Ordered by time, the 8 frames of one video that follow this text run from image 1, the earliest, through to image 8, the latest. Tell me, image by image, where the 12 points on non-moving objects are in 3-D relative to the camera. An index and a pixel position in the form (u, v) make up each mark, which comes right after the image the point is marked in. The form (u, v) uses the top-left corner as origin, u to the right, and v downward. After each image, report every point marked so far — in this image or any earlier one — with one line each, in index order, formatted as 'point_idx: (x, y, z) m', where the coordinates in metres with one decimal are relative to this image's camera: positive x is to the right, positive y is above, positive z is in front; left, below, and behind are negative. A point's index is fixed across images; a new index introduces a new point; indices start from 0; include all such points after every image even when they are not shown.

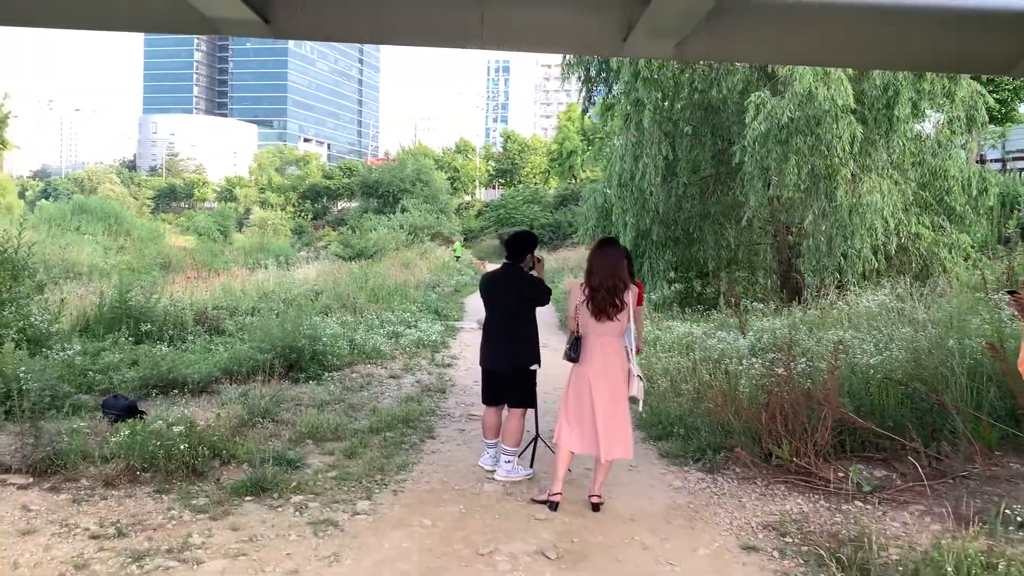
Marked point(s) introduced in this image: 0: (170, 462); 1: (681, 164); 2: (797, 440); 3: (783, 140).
0: (-1.9, -1.0, +5.1) m
1: (+2.3, +1.7, +12.3) m
2: (+1.7, -0.9, +5.6) m
3: (+3.1, +1.7, +10.2) m
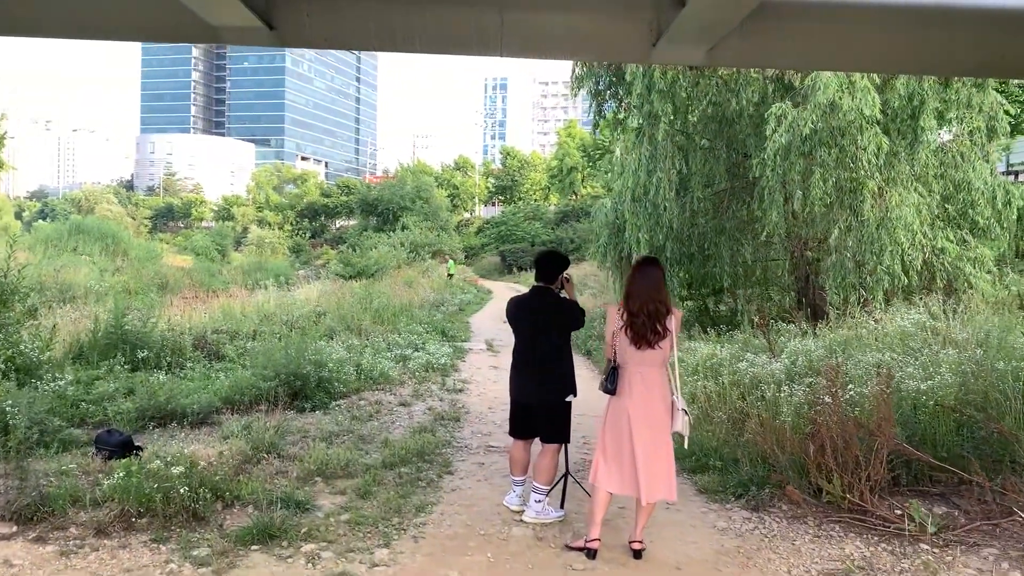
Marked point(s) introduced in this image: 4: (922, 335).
0: (-1.8, -1.1, +4.7) m
1: (+2.4, +1.4, +11.9) m
2: (+1.9, -1.0, +5.1) m
3: (+3.2, +1.5, +9.8) m
4: (+3.6, -0.4, +8.0) m
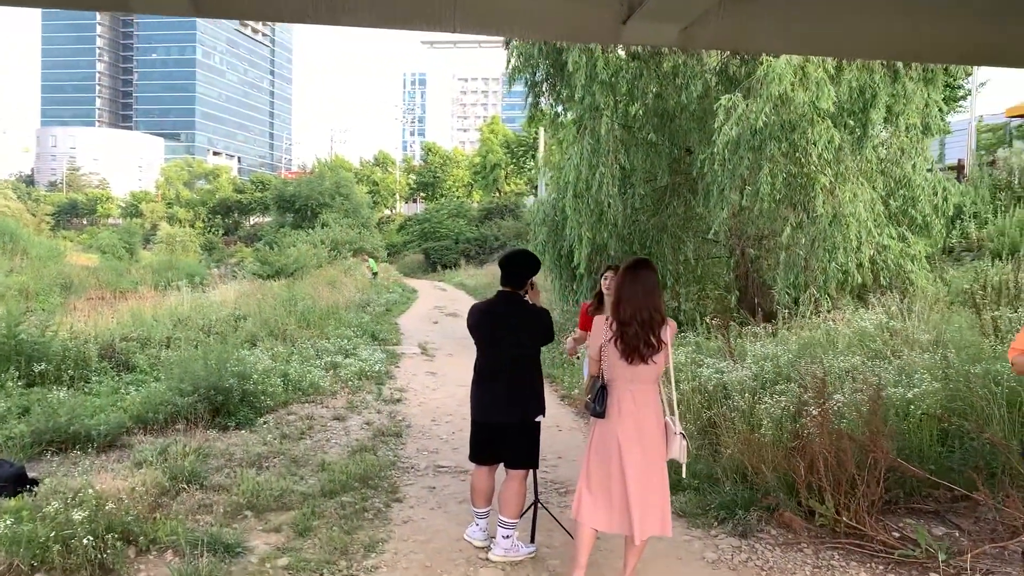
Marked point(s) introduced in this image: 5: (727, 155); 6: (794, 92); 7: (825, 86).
0: (-1.9, -1.2, +3.9) m
1: (+1.6, +1.5, +11.5) m
2: (+1.7, -1.1, +4.7) m
3: (+2.6, +1.5, +9.5) m
4: (+3.2, -0.4, +7.7) m
5: (+2.3, +1.4, +9.6) m
6: (+2.8, +2.0, +9.1) m
7: (+3.2, +2.0, +9.1) m
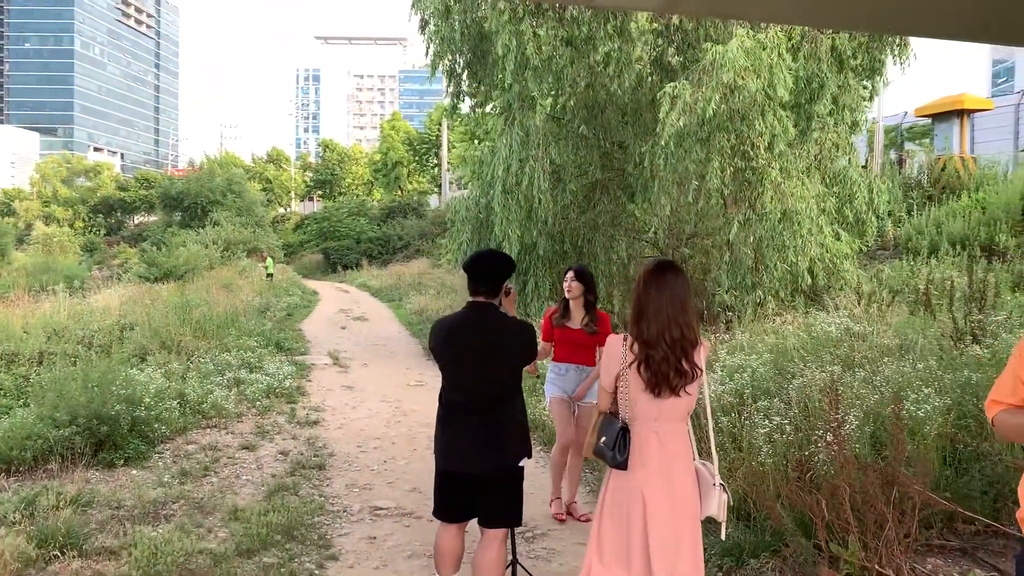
0: (-1.9, -1.2, +2.8) m
1: (+0.7, +1.4, +10.7) m
2: (+1.6, -1.1, +4.0) m
3: (+1.9, +1.5, +8.8) m
4: (+2.7, -0.4, +7.1) m
5: (+1.6, +1.4, +8.9) m
6: (+2.2, +1.9, +8.5) m
7: (+2.5, +2.0, +8.6) m
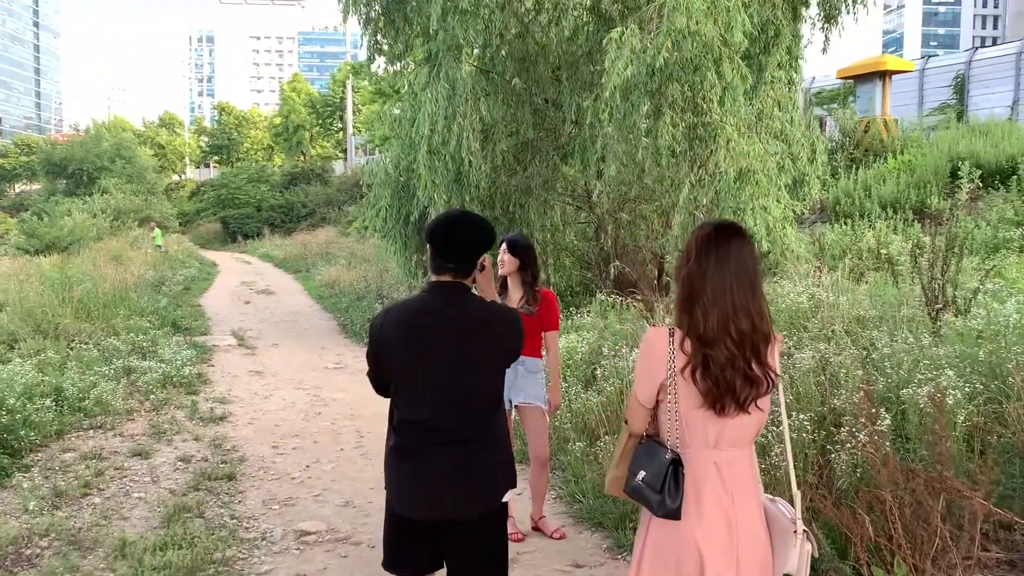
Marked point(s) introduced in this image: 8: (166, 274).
0: (-1.9, -1.2, +1.7) m
1: (-0.1, +1.8, +9.8) m
2: (+1.5, -1.0, +3.3) m
3: (+1.2, +1.7, +8.0) m
4: (+2.2, -0.2, +6.5) m
5: (+1.0, +1.7, +8.1) m
6: (+1.6, +2.2, +7.7) m
7: (+1.9, +2.3, +7.8) m
8: (-7.1, +0.3, +18.7) m
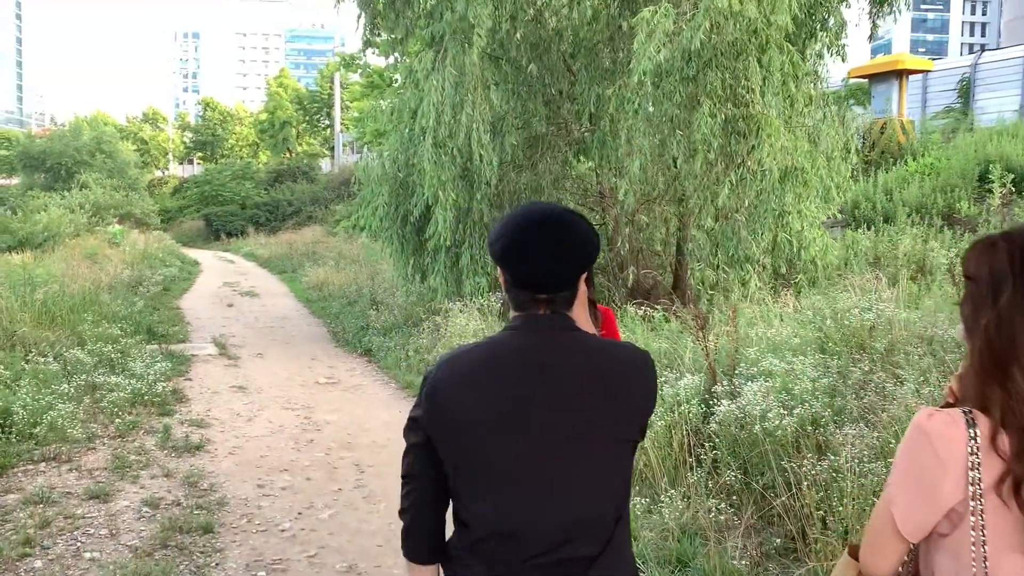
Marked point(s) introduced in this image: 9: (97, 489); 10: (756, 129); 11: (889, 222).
0: (-1.7, -1.2, +0.8) m
1: (0.0, +1.7, +8.9) m
2: (+1.7, -1.1, +2.4) m
3: (+1.4, +1.7, +7.2) m
4: (+2.4, -0.3, +5.7) m
5: (+1.1, +1.6, +7.2) m
6: (+1.7, +2.1, +6.8) m
7: (+2.1, +2.2, +7.0) m
8: (-7.2, +0.3, +17.7) m
9: (-2.1, -1.0, +4.6) m
10: (+1.9, +1.3, +7.4) m
11: (+5.4, +1.0, +13.0) m
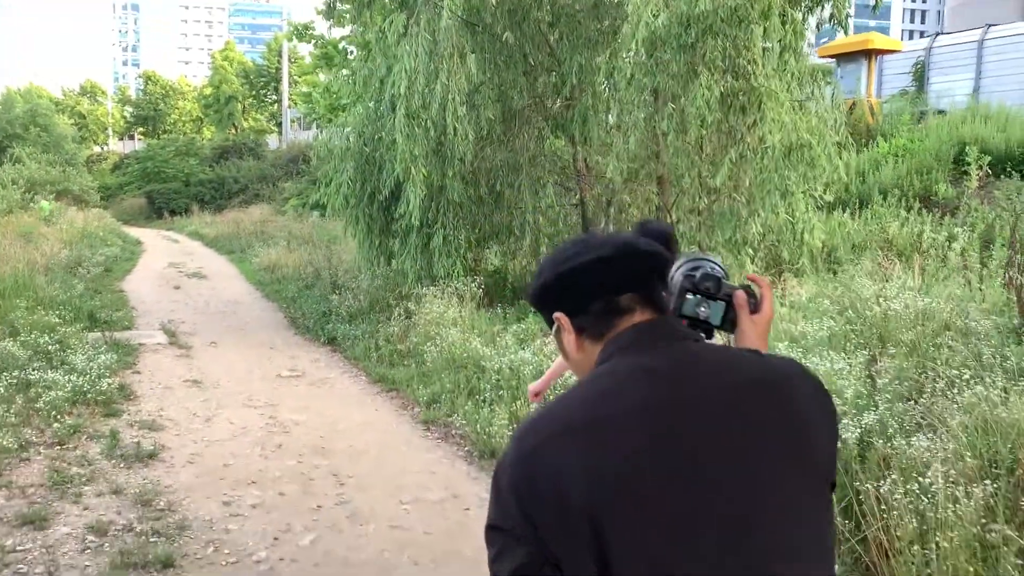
0: (-1.4, -1.3, +0.2) m
1: (-0.2, +1.8, +8.3) m
2: (+1.8, -1.1, +1.9) m
3: (+1.3, +1.8, +6.6) m
4: (+2.4, -0.2, +5.2) m
5: (+1.0, +1.7, +6.7) m
6: (+1.6, +2.2, +6.3) m
7: (+2.0, +2.3, +6.4) m
8: (-7.9, +0.6, +16.7) m
9: (-2.1, -1.0, +3.9) m
10: (+1.8, +1.4, +6.9) m
11: (+5.0, +1.2, +12.7) m
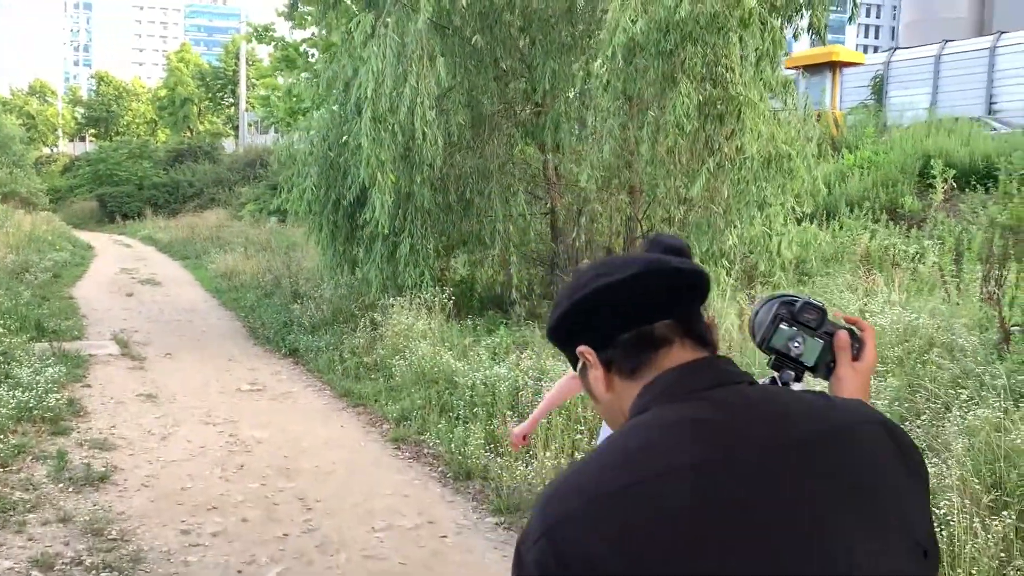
0: (-1.3, -1.3, -0.1) m
1: (-0.5, +1.7, +8.1) m
2: (+1.9, -1.1, +1.8) m
3: (+1.1, +1.7, +6.5) m
4: (+2.2, -0.3, +5.1) m
5: (+0.8, +1.6, +6.5) m
6: (+1.5, +2.1, +6.2) m
7: (+1.8, +2.2, +6.3) m
8: (-8.5, +0.5, +16.1) m
9: (-2.1, -1.0, +3.6) m
10: (+1.6, +1.3, +6.7) m
11: (+4.5, +1.0, +12.7) m
